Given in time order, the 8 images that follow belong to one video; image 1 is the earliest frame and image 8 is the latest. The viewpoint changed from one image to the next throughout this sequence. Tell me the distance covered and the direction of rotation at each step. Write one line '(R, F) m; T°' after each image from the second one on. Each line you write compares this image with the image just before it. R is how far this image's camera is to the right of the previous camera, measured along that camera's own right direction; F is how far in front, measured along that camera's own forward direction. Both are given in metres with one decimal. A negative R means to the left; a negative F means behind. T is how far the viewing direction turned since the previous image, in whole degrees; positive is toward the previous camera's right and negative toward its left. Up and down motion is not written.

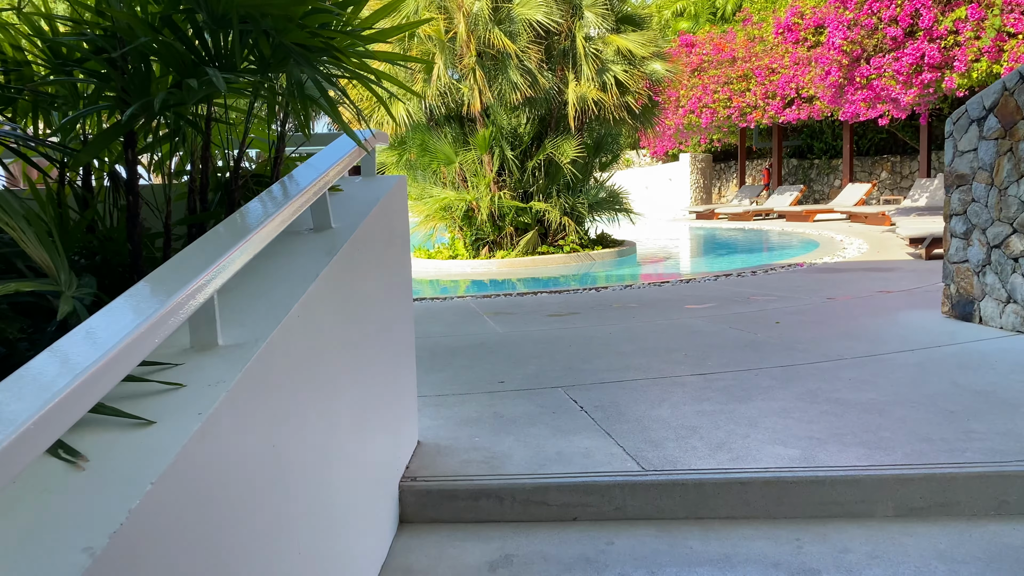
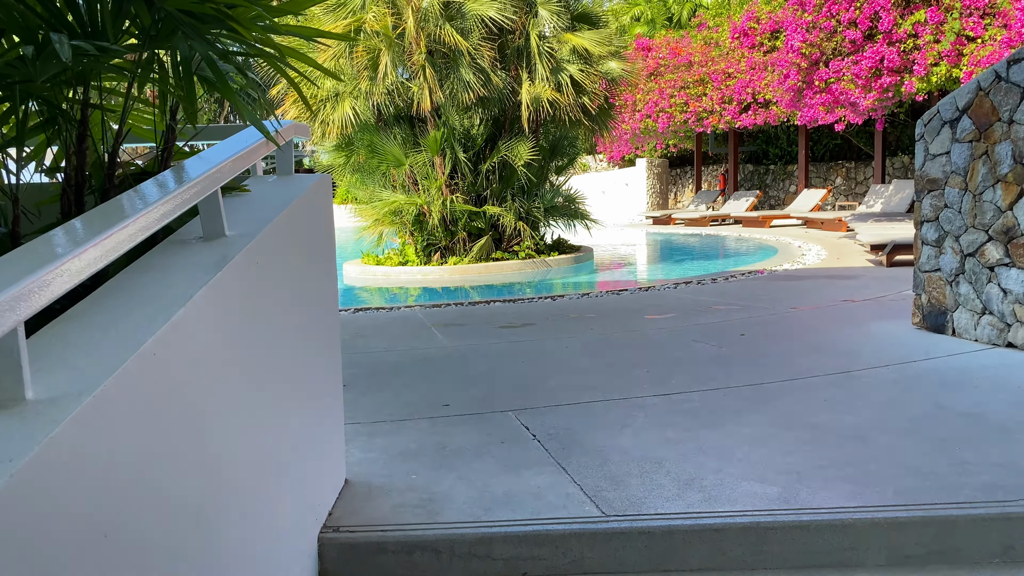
(+0.1, +0.4) m; +3°
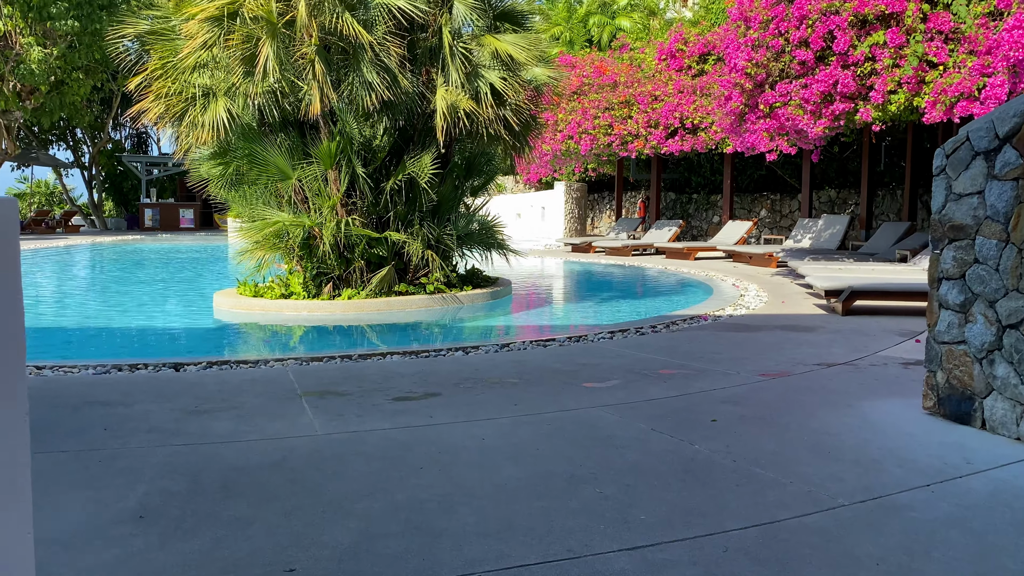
(+0.1, +1.4) m; +6°
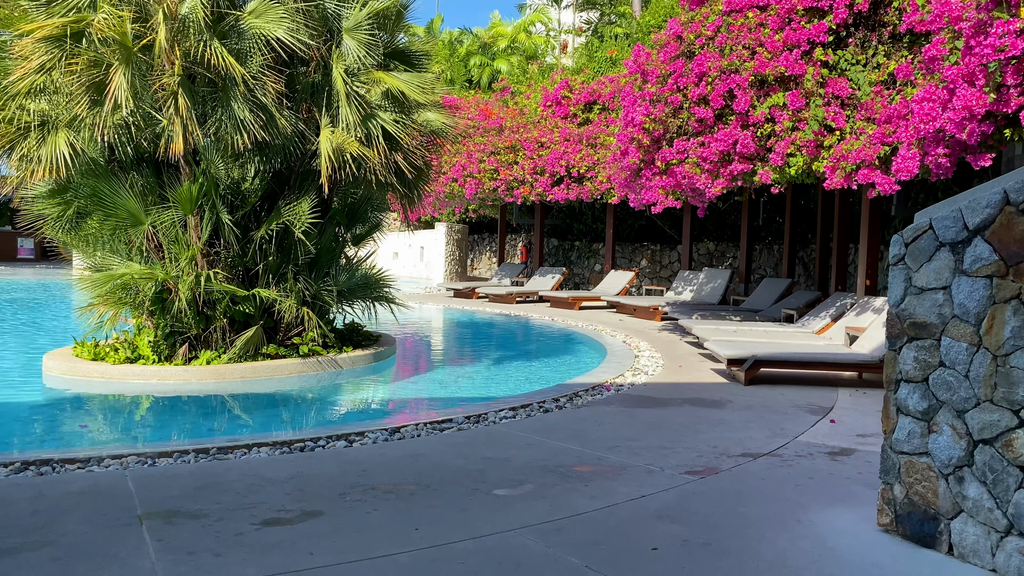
(-0.1, +0.7) m; +9°
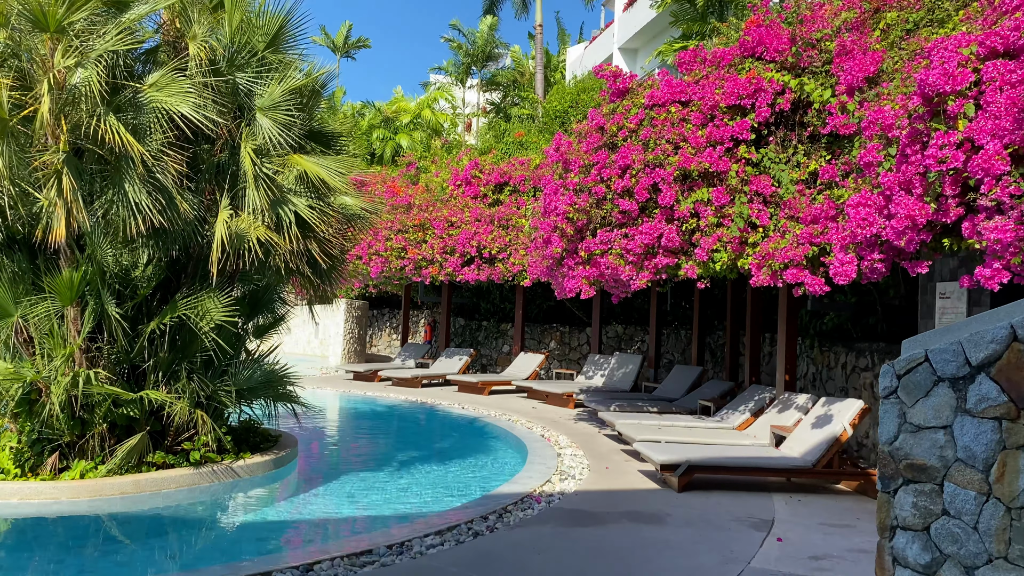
(-0.2, +0.5) m; +7°
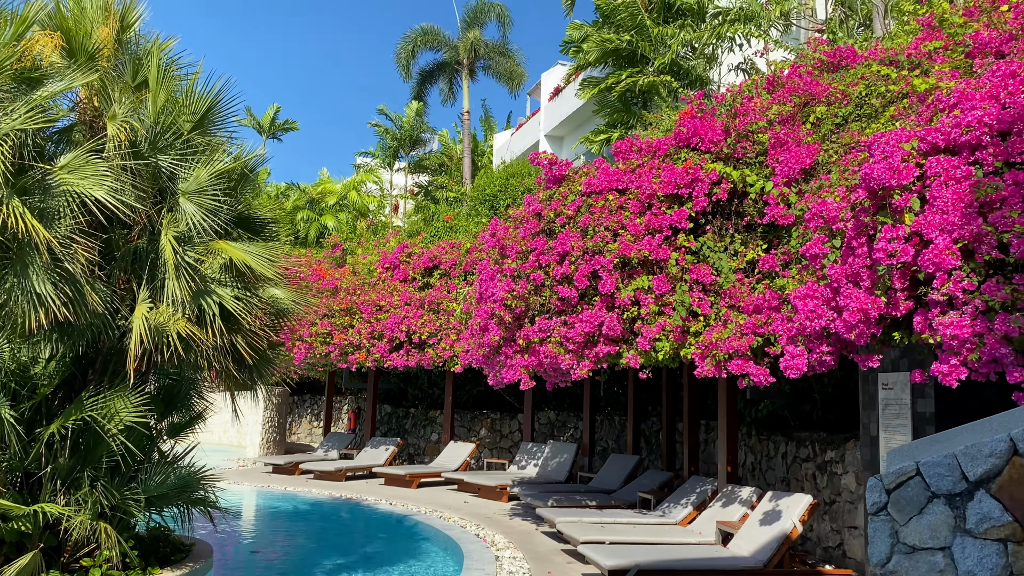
(-0.1, +0.3) m; +5°
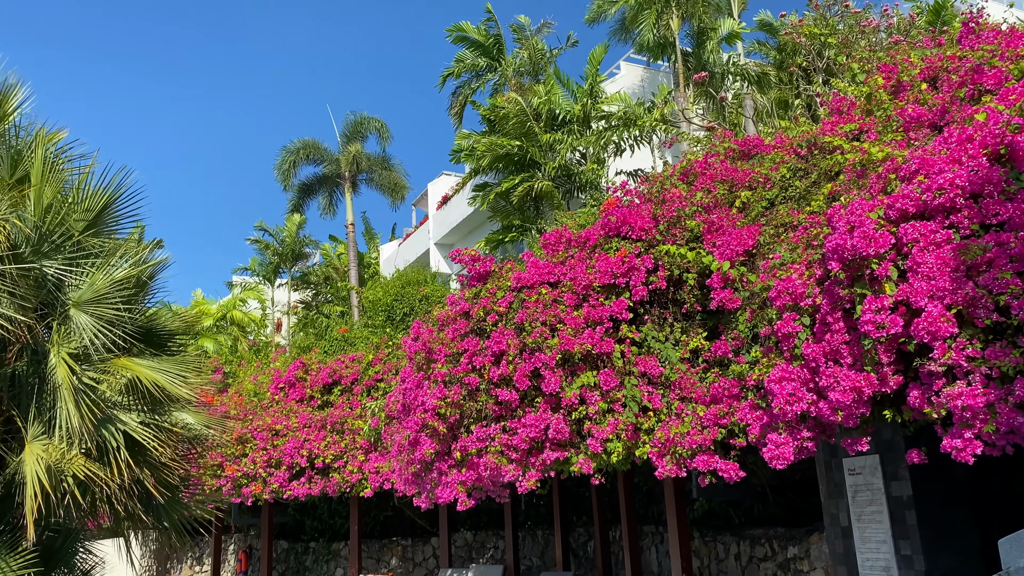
(-0.5, +0.7) m; +9°
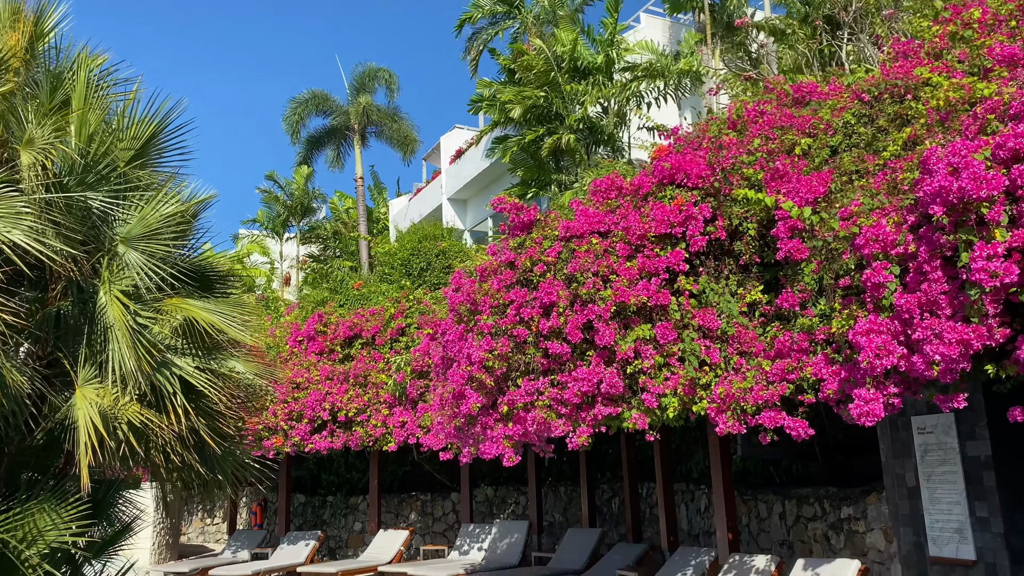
(-0.5, +0.4) m; 0°
